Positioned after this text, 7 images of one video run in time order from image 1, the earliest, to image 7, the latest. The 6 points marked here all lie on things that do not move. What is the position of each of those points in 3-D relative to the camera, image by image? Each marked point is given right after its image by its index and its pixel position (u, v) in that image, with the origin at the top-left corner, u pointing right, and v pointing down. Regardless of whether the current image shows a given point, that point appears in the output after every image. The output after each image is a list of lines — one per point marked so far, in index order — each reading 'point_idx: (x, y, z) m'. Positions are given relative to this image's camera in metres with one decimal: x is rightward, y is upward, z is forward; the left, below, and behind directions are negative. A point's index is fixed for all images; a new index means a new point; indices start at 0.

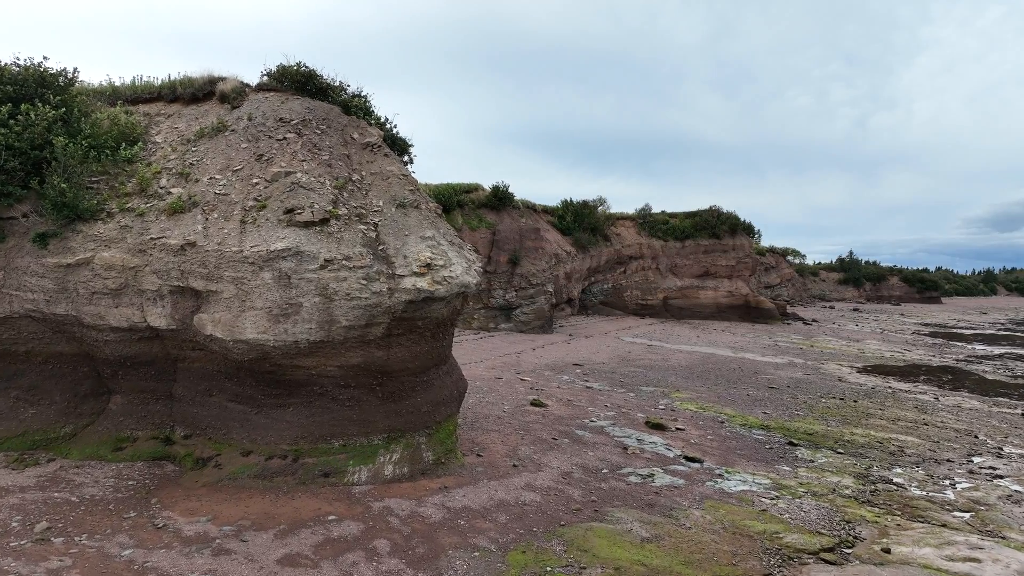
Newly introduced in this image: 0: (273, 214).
0: (-2.1, +0.6, +6.5) m
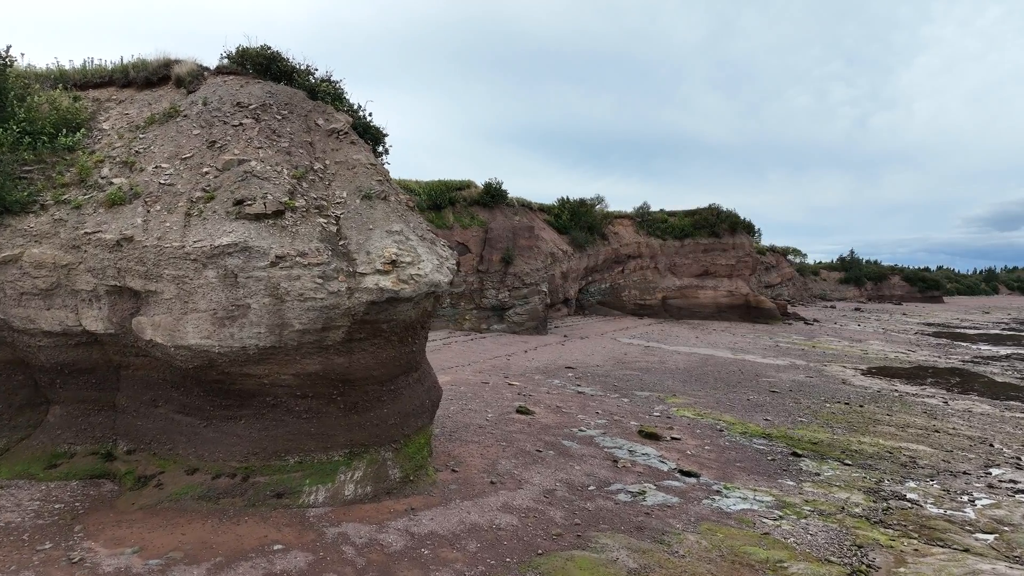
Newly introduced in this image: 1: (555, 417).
0: (-2.3, +0.6, +5.9) m
1: (+0.5, -1.6, +9.5) m
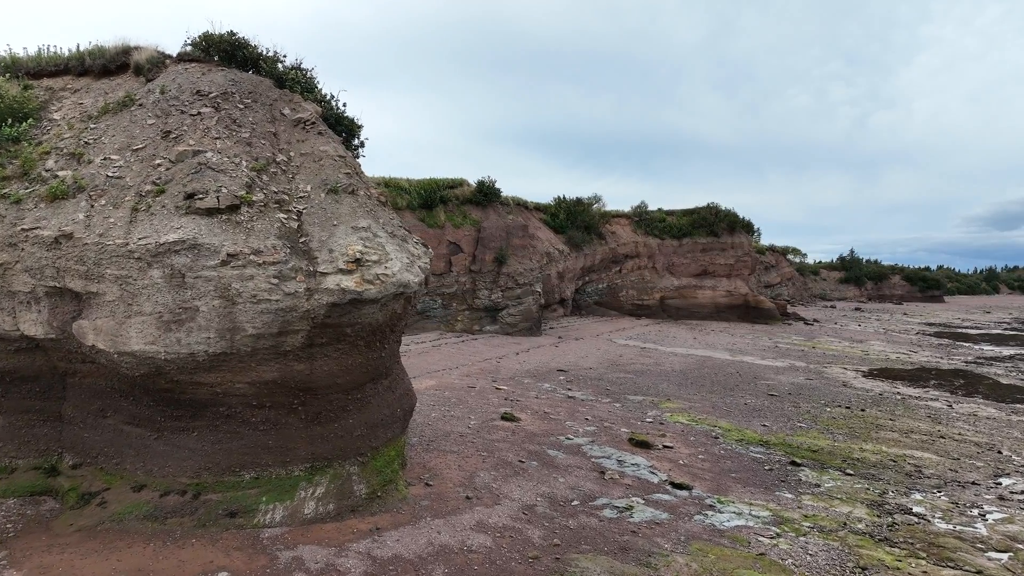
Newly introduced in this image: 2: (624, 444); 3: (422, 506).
0: (-2.5, +0.6, +5.4) m
1: (+0.4, -1.6, +9.0) m
2: (+1.2, -1.7, +8.4) m
3: (-0.7, -1.7, +5.8) m
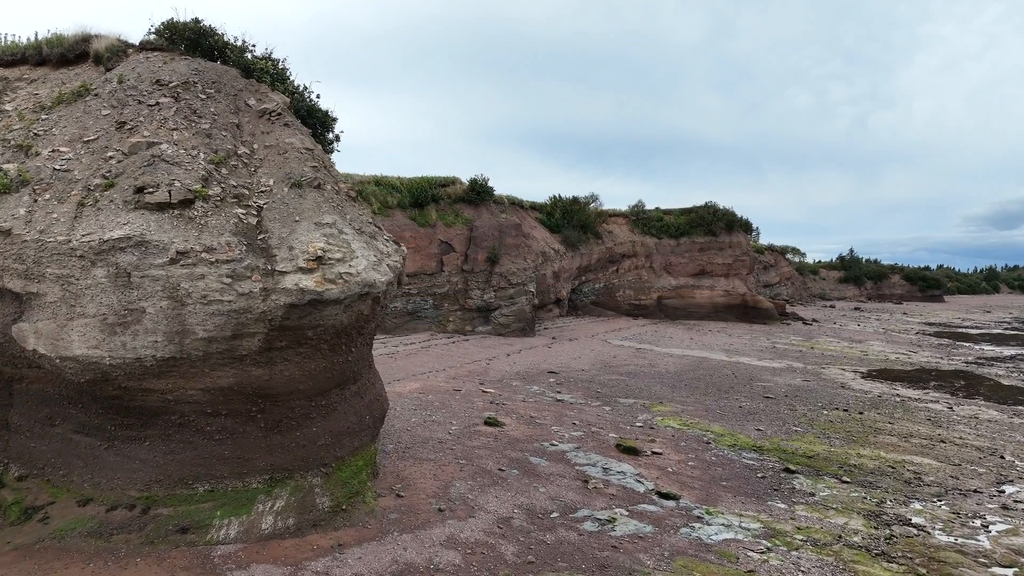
0: (-2.6, +0.6, +5.1) m
1: (+0.2, -1.6, +8.7) m
2: (+1.0, -1.7, +8.0) m
3: (-0.9, -1.7, +5.4) m
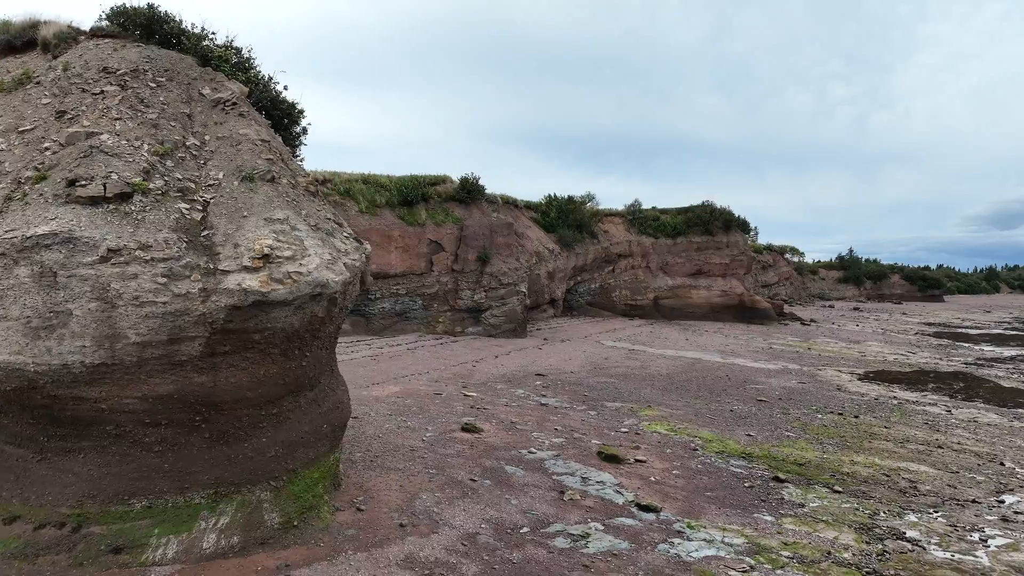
0: (-2.9, +0.6, +4.7) m
1: (-0.1, -1.6, +8.3) m
2: (+0.8, -1.7, +7.7) m
3: (-1.1, -1.7, +5.1) m
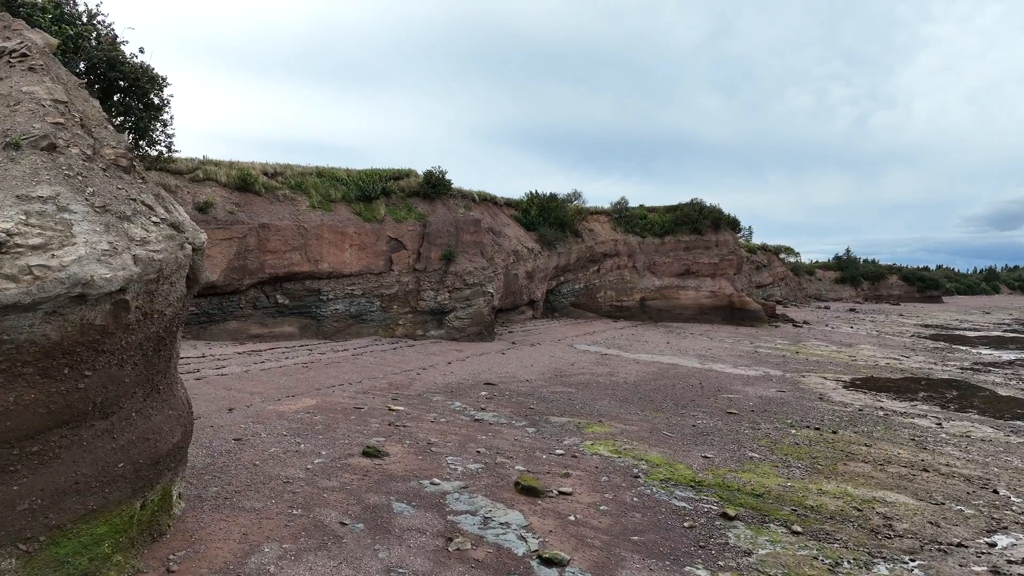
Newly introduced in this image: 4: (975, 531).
0: (-3.7, +0.6, +3.5) m
1: (-0.9, -1.6, +7.1) m
2: (0.0, -1.7, +6.4) m
3: (-2.0, -1.7, +3.9) m
4: (+3.9, -2.0, +6.3) m
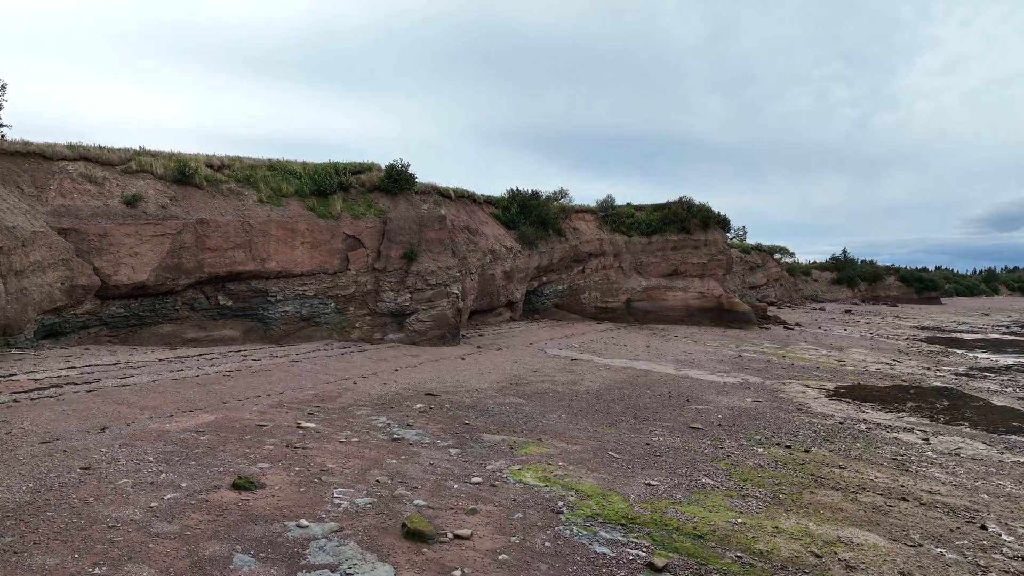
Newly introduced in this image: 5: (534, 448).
0: (-4.6, +0.6, +2.4) m
1: (-1.7, -1.6, +6.0) m
2: (-0.9, -1.7, +5.3) m
3: (-2.8, -1.7, +2.8) m
4: (+3.1, -2.0, +5.2) m
5: (+0.3, -1.7, +8.2) m
